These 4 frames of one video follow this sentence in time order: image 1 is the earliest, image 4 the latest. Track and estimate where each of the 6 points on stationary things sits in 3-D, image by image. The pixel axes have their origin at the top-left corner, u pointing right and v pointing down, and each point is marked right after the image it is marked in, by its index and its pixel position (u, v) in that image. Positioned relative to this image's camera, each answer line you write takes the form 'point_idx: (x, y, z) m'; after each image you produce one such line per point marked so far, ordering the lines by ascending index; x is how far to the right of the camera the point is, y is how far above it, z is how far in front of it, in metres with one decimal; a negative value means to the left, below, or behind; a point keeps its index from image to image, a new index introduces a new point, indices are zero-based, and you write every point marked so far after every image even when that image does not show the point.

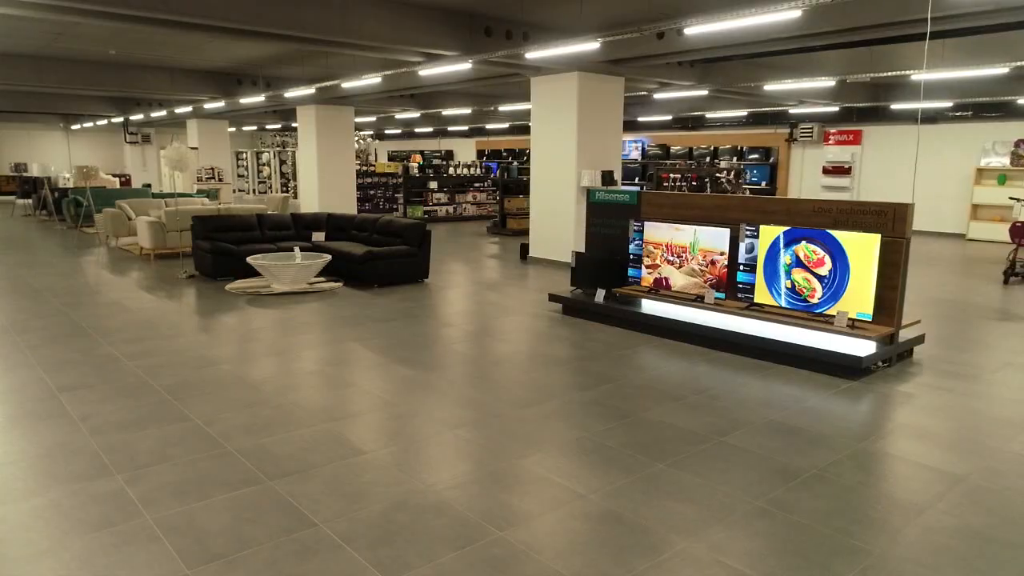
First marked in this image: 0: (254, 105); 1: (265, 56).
0: (-5.8, +4.1, +16.1) m
1: (-3.9, +3.7, +11.2) m
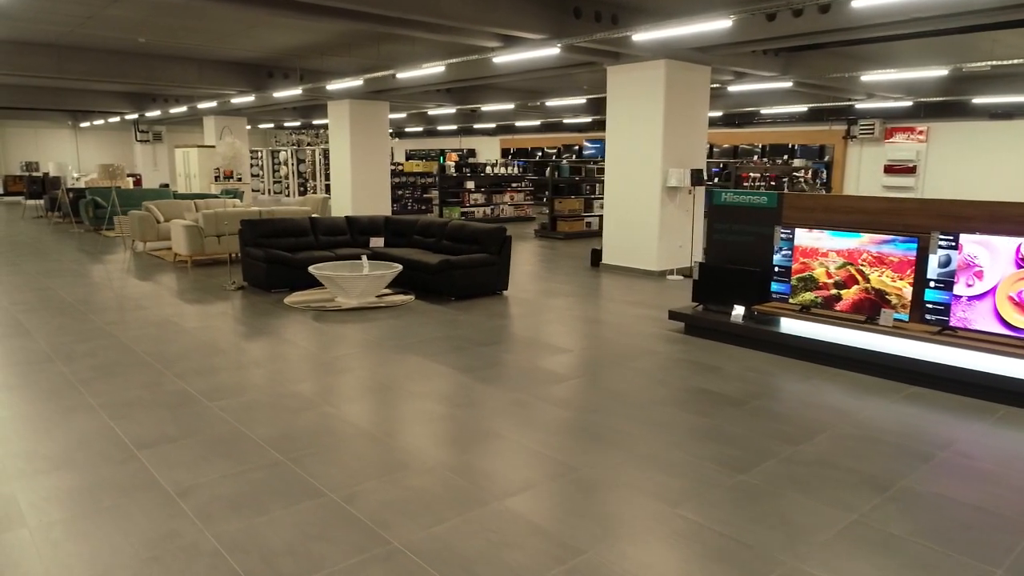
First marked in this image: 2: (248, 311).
0: (-4.8, +4.0, +15.1) m
1: (-2.9, +3.5, +10.3) m
2: (-2.7, -0.2, +7.3) m
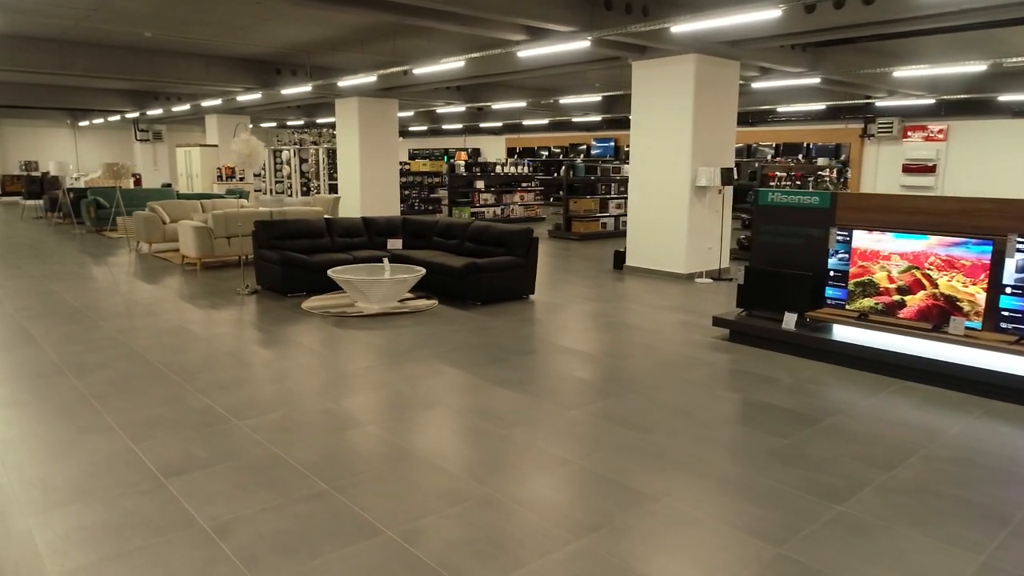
0: (-4.6, +3.9, +14.7) m
1: (-2.6, +3.5, +9.9) m
2: (-2.4, -0.3, +6.9) m
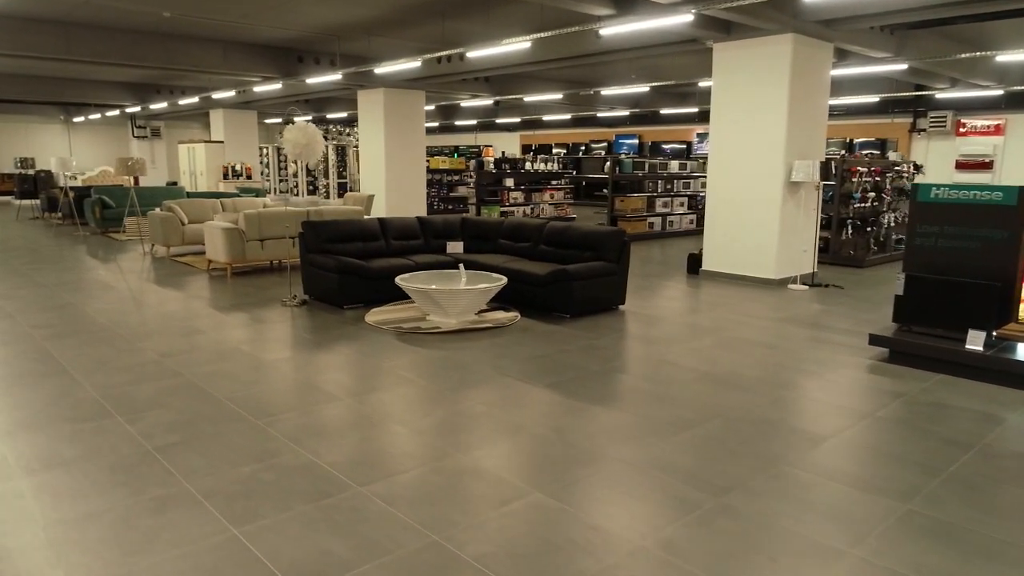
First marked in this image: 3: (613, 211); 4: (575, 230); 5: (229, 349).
0: (-3.9, +3.8, +13.7) m
1: (-1.9, +3.4, +8.9) m
2: (-1.6, -0.4, +5.9) m
3: (+1.8, +1.4, +12.6) m
4: (+0.6, +0.6, +6.8) m
5: (-2.1, -0.5, +5.3) m
